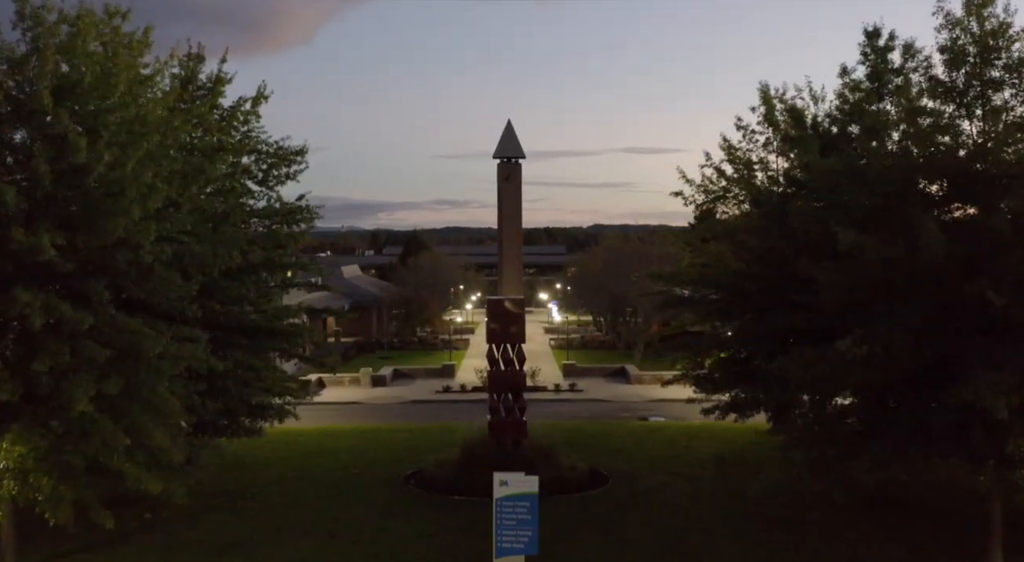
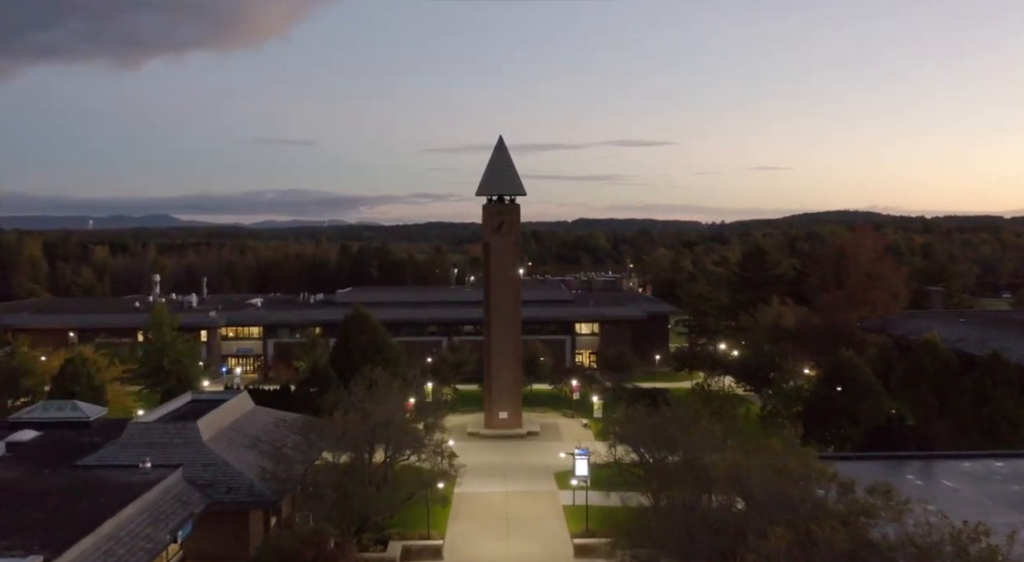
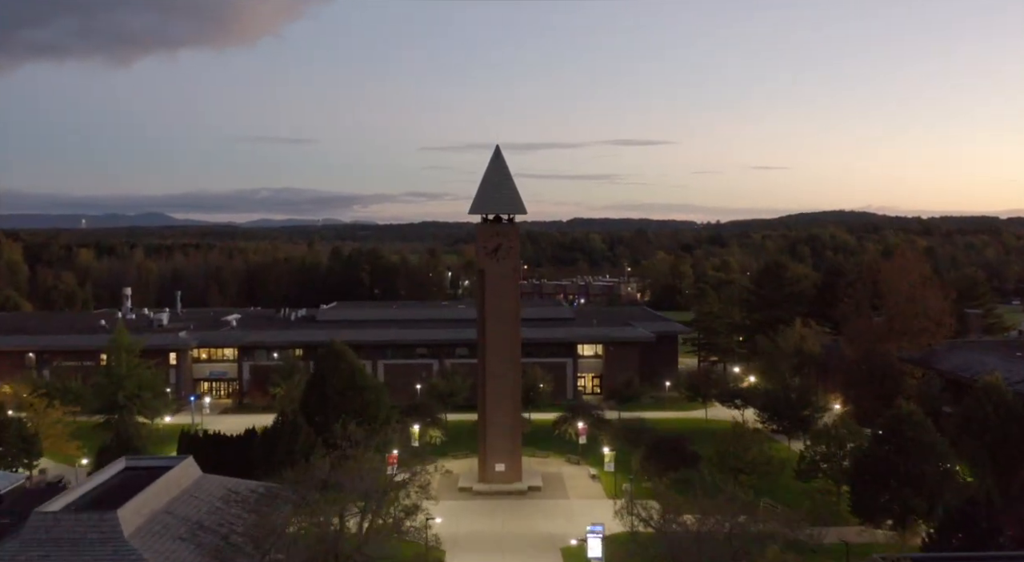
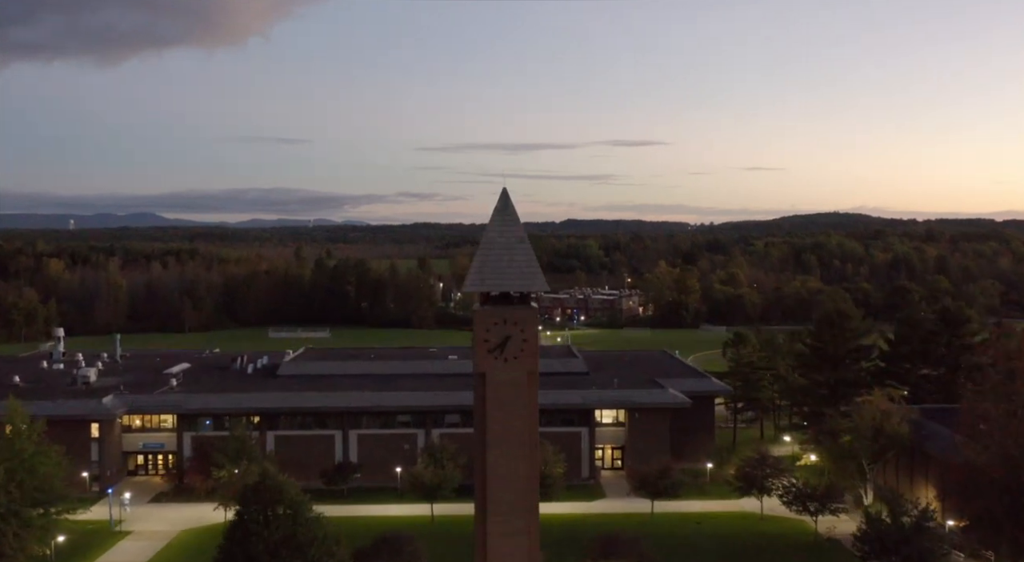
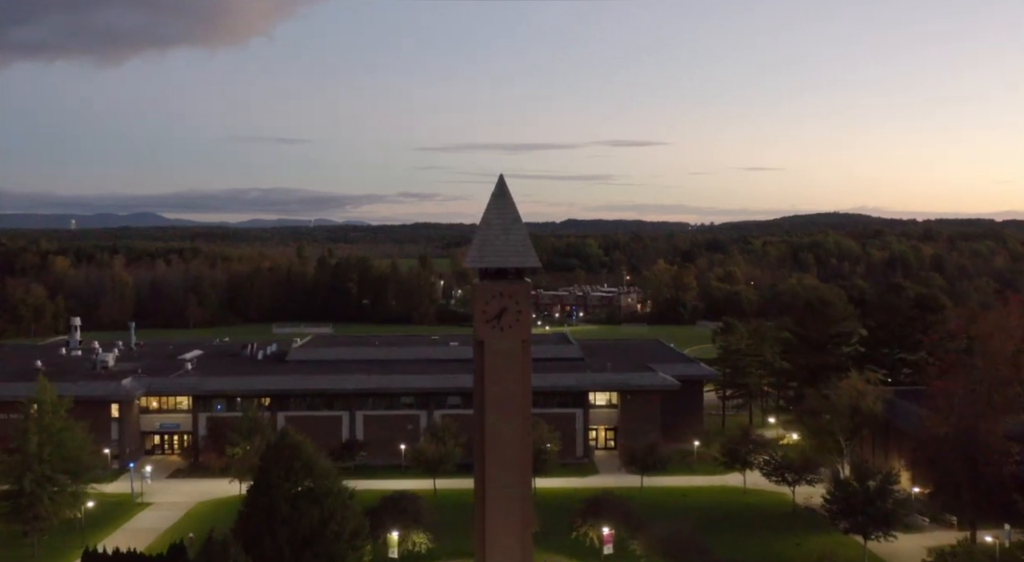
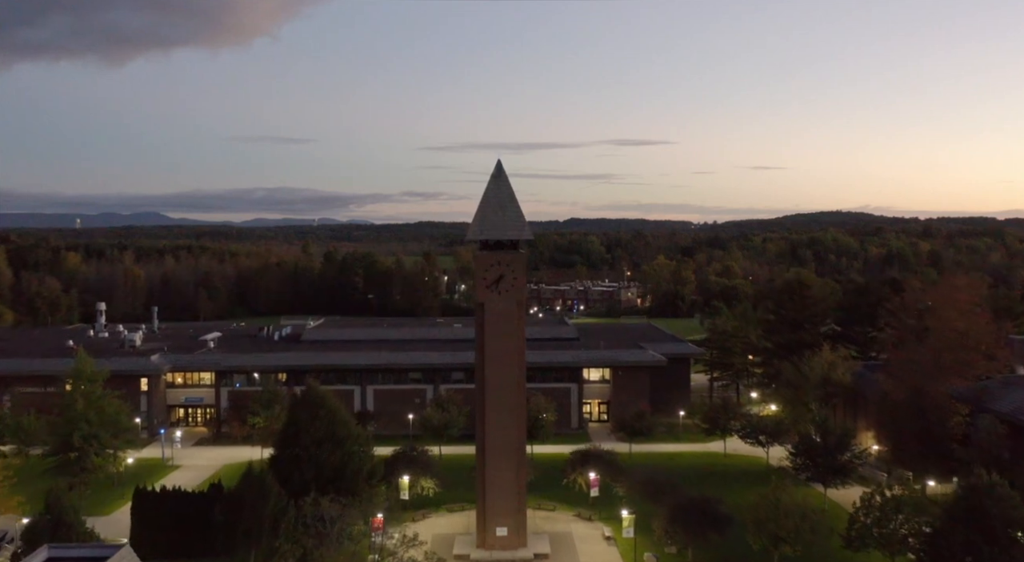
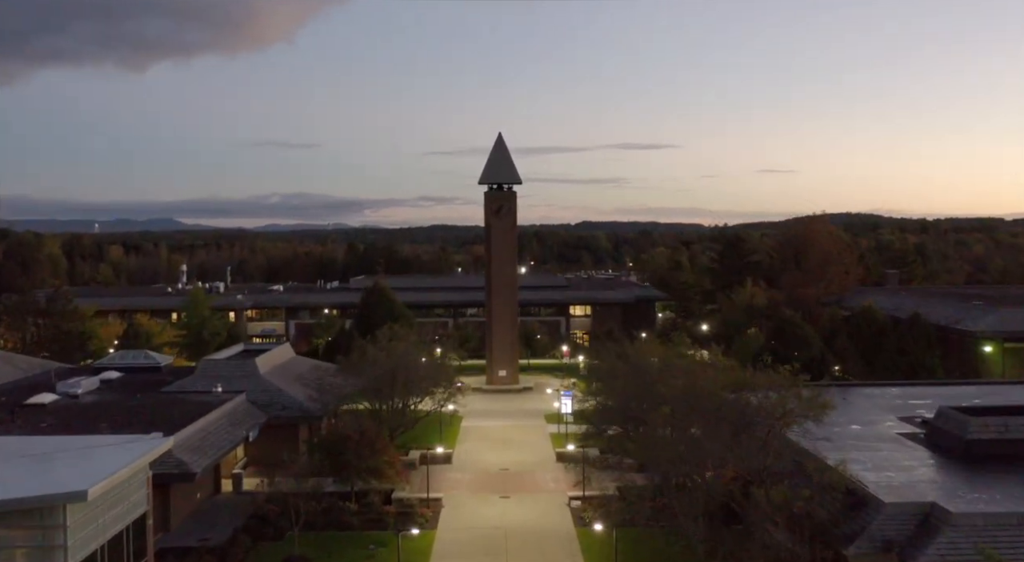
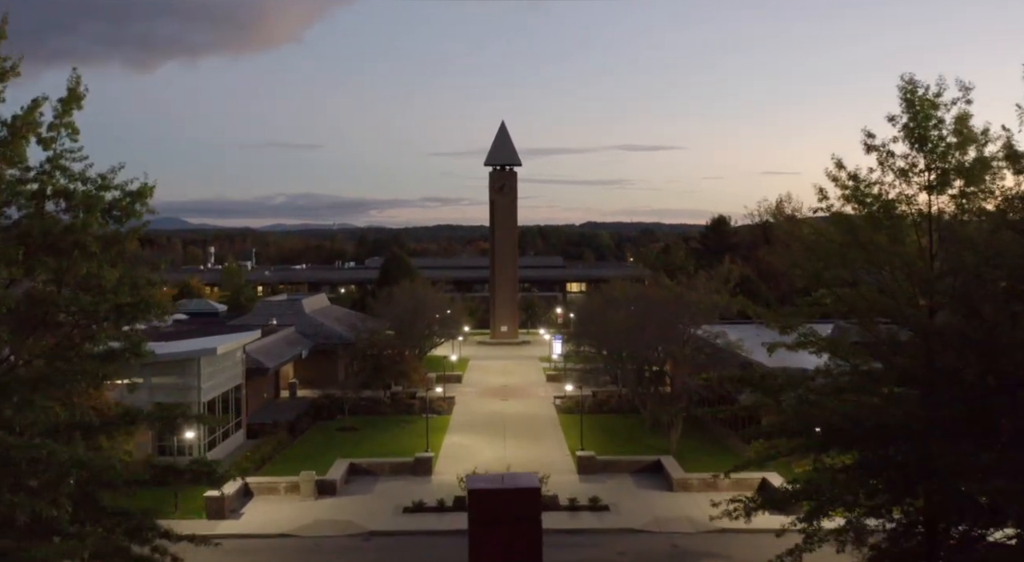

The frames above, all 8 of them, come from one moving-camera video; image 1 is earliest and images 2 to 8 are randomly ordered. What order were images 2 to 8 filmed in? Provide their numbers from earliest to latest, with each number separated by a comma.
8, 7, 2, 3, 6, 5, 4
